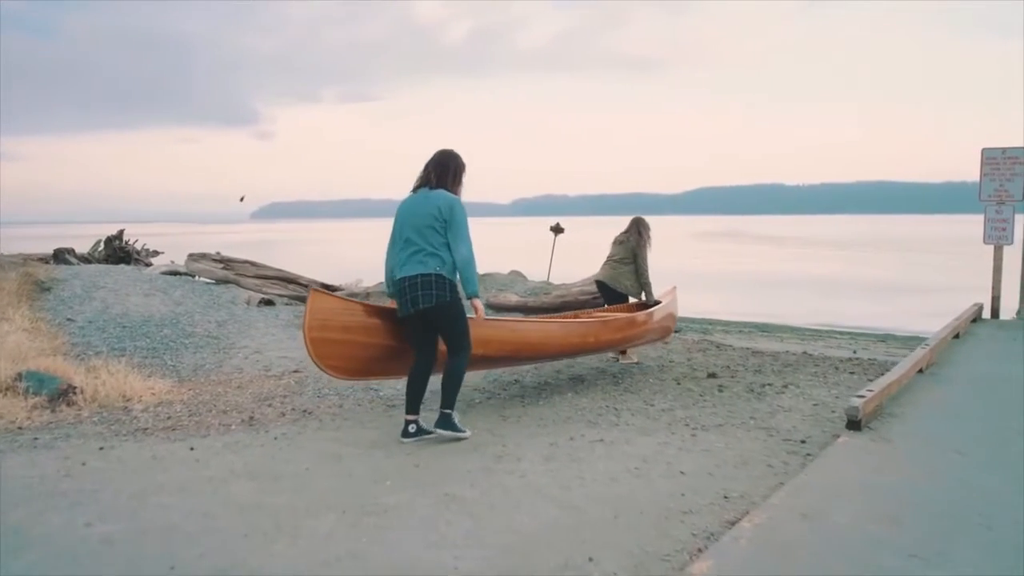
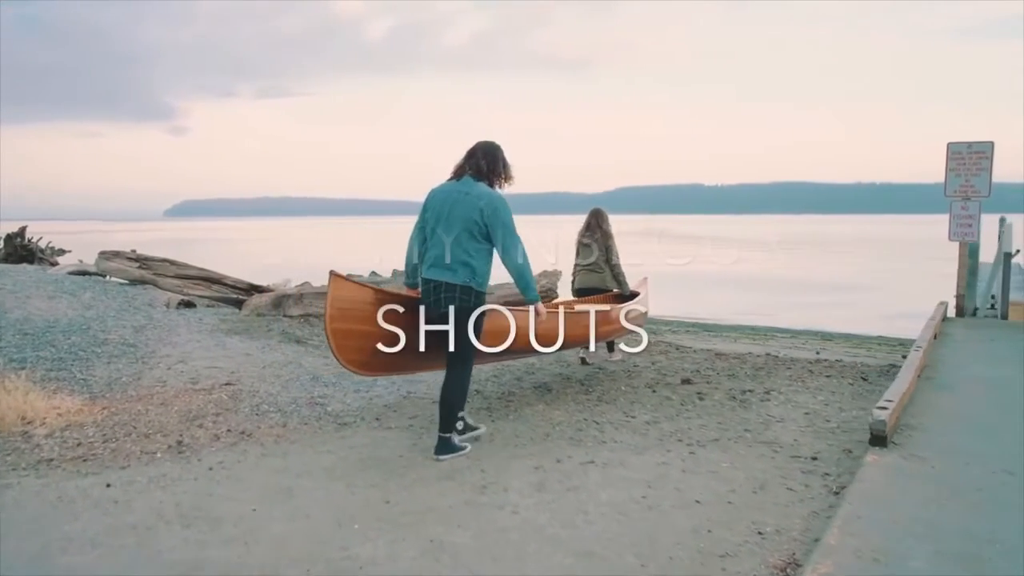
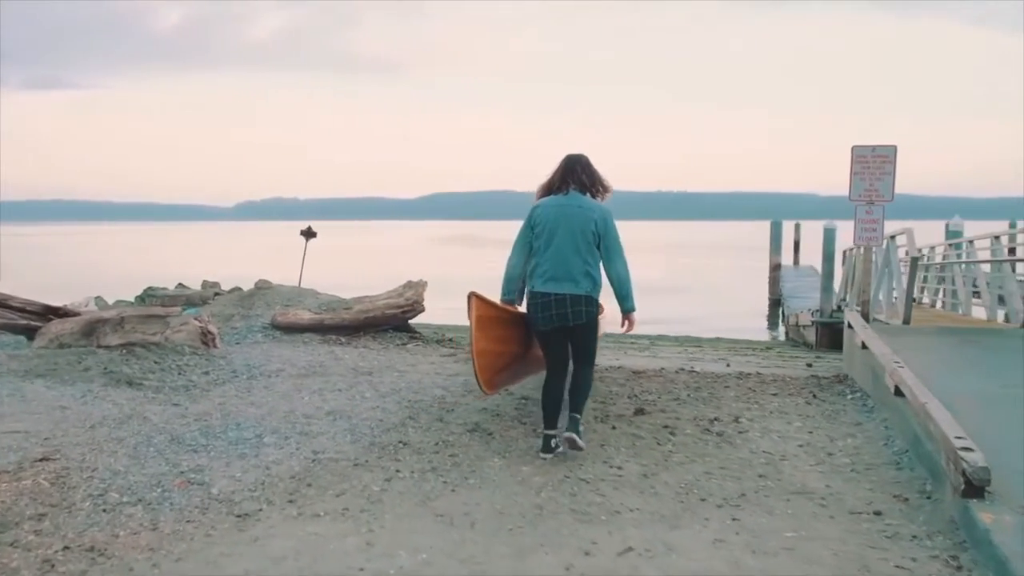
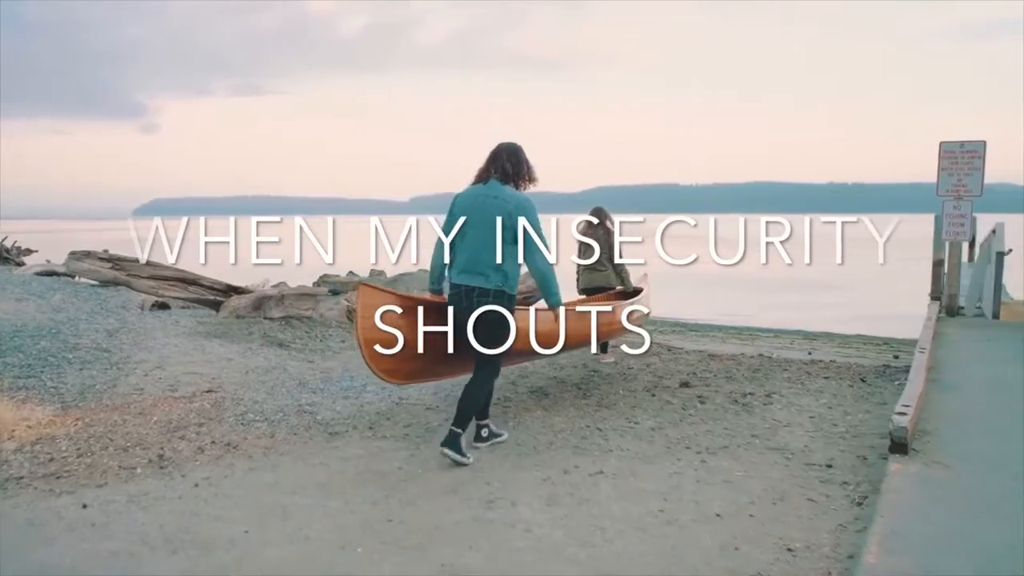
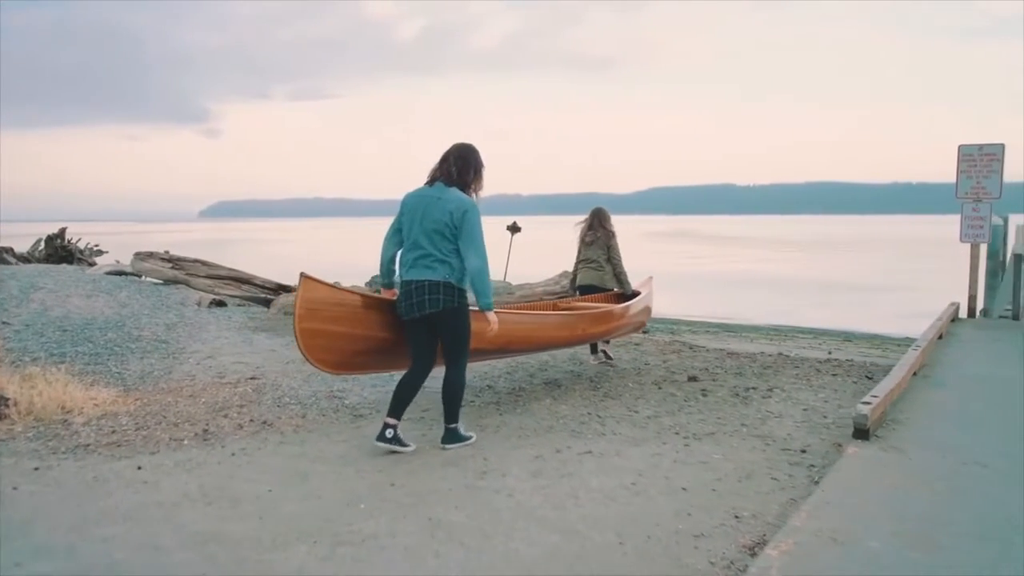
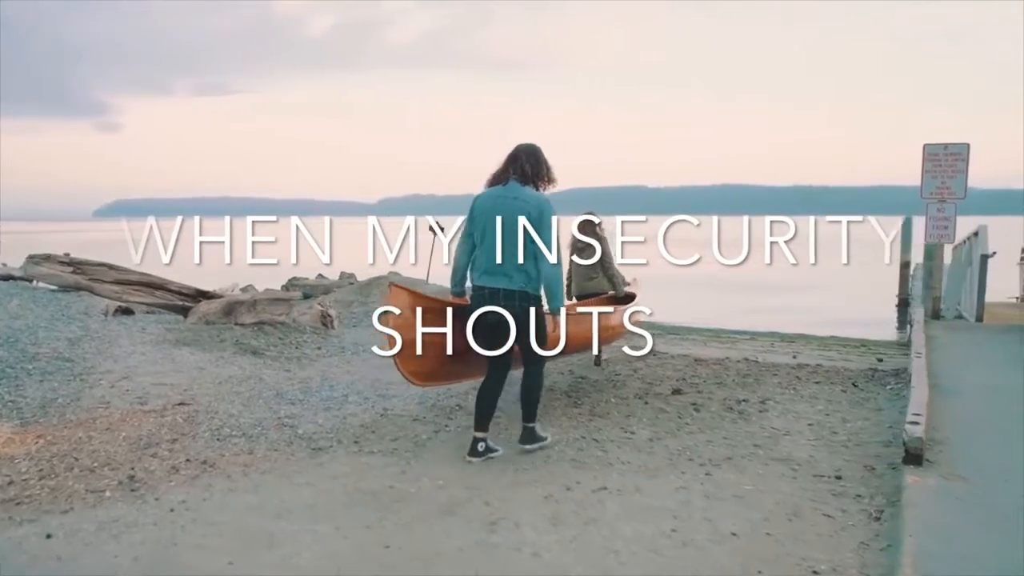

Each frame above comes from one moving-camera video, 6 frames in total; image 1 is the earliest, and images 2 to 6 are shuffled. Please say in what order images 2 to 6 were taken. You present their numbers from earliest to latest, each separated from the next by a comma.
5, 2, 4, 6, 3
